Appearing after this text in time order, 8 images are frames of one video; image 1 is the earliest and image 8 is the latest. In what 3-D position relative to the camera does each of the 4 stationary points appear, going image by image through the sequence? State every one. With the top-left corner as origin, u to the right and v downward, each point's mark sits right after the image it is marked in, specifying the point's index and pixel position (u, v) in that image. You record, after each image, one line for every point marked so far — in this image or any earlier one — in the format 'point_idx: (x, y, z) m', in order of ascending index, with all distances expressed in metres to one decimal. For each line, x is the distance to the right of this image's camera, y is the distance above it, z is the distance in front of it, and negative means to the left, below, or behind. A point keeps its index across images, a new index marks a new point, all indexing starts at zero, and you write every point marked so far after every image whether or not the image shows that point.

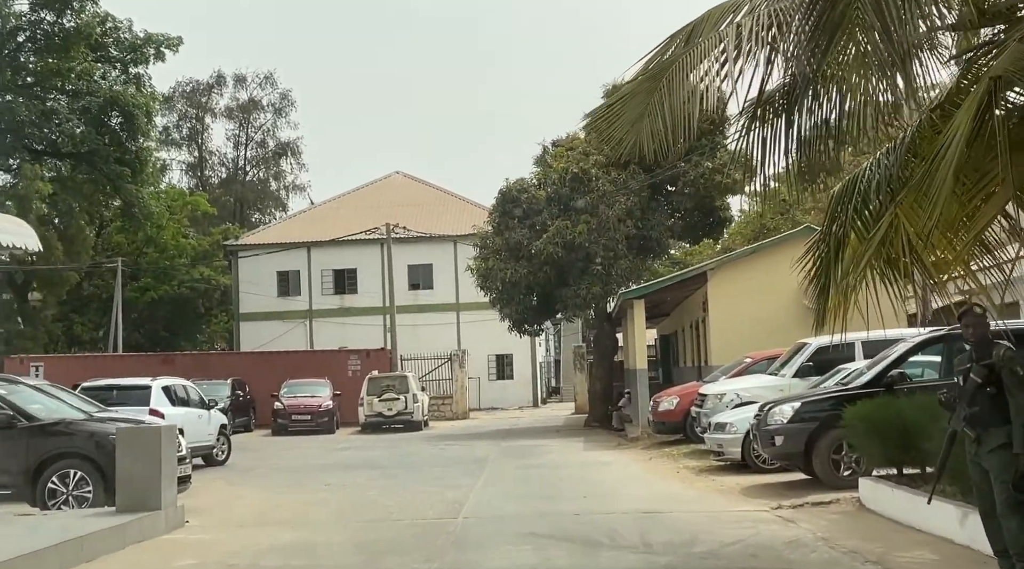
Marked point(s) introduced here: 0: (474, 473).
0: (-0.5, -2.8, +18.0) m
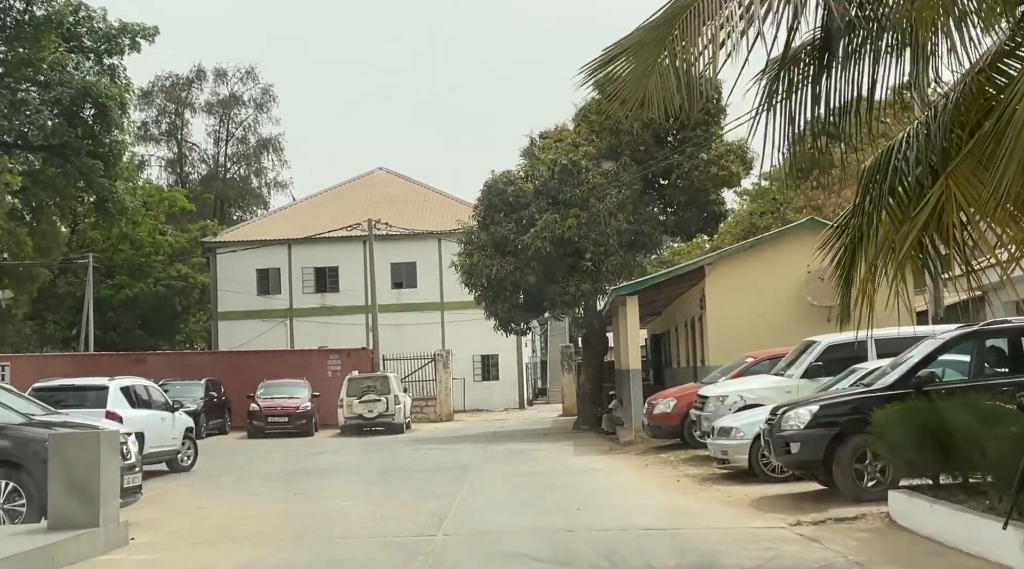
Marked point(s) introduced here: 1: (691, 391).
0: (-0.7, -2.7, +16.7) m
1: (+2.9, -1.7, +19.1) m
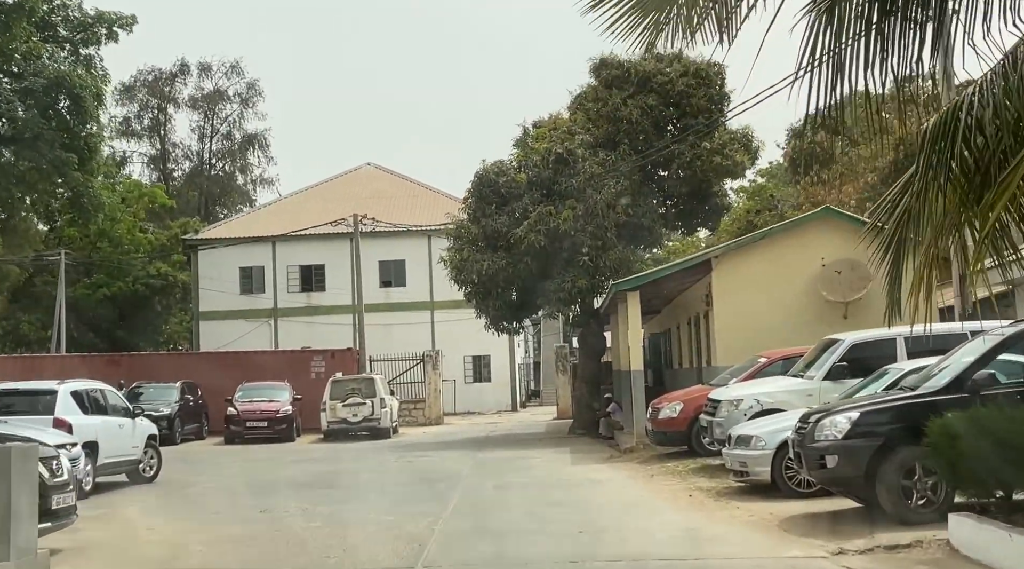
0: (-0.8, -2.6, +15.1) m
1: (+2.8, -1.6, +17.5) m
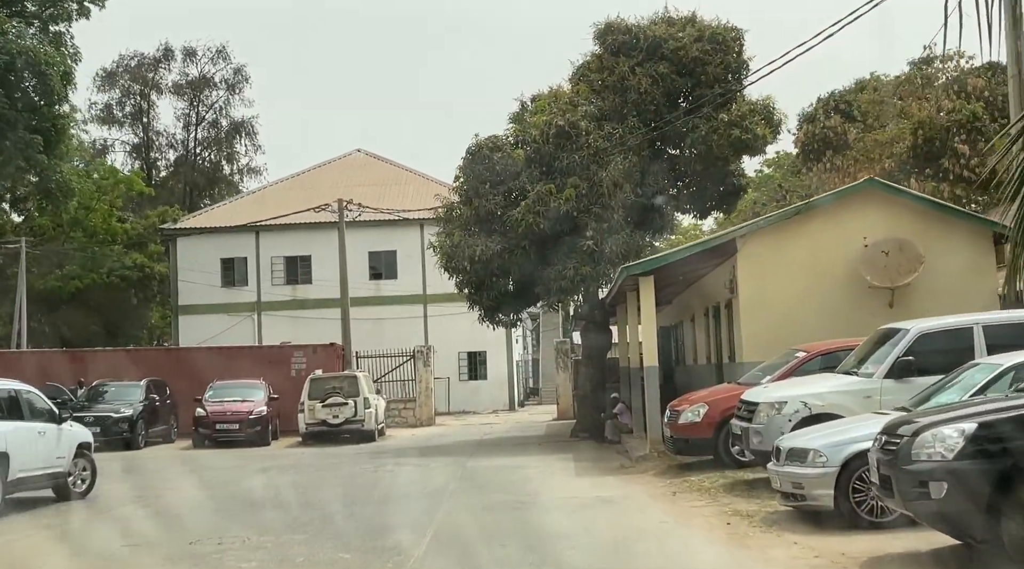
0: (-0.9, -2.4, +12.5) m
1: (+2.7, -1.3, +14.9) m
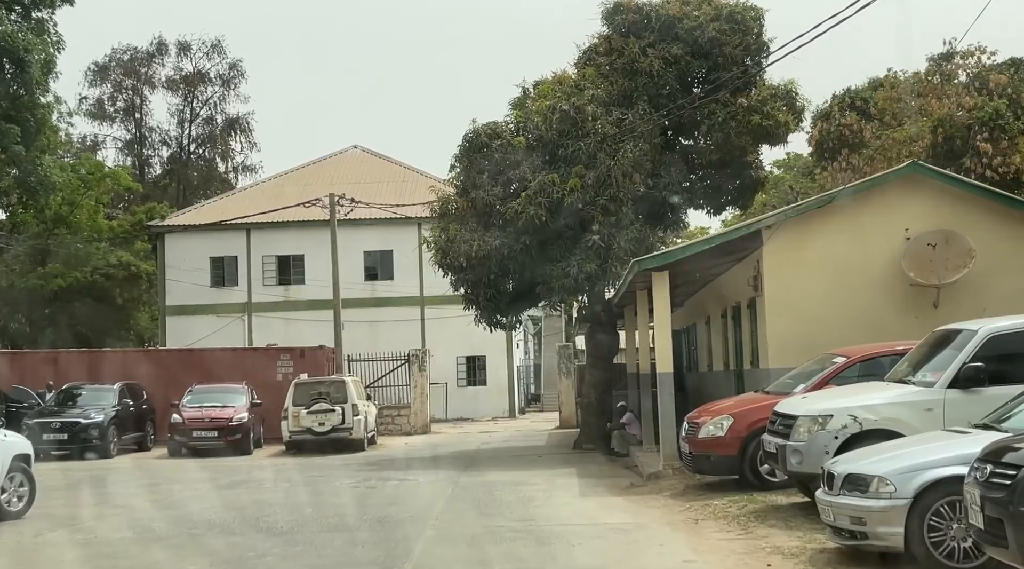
0: (-0.9, -2.3, +10.6) m
1: (+2.6, -1.3, +13.0) m
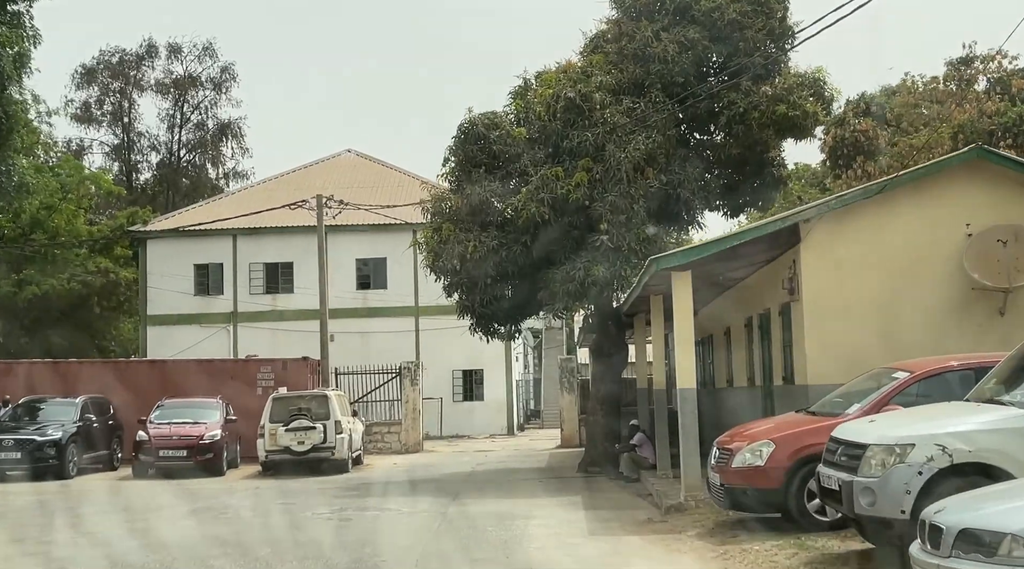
0: (-1.0, -2.2, +8.4) m
1: (+2.6, -1.3, +10.8) m
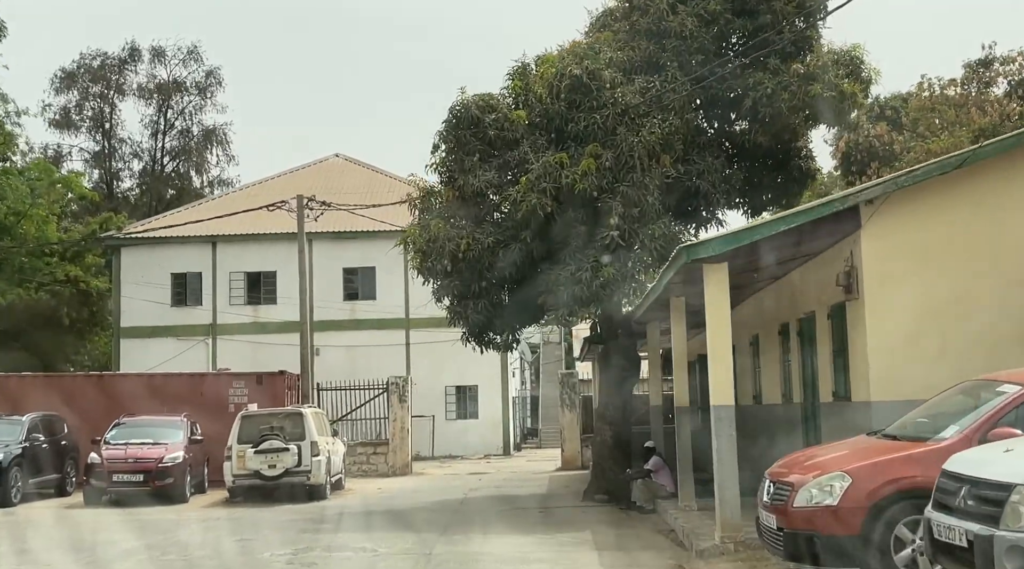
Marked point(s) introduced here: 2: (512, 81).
0: (-1.0, -2.1, +6.0) m
1: (+2.6, -1.2, +8.4) m
2: (0.0, +3.1, +18.9) m
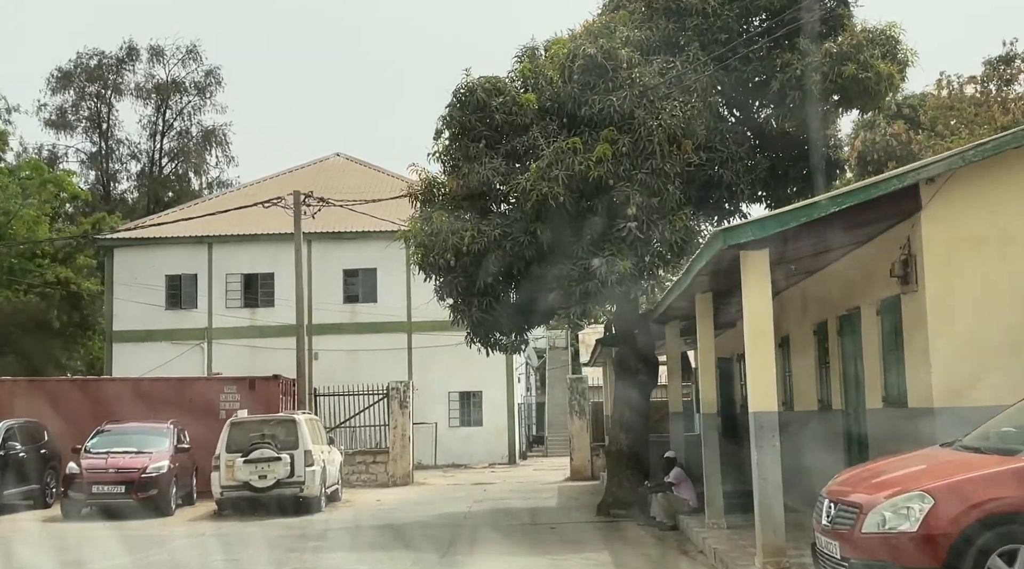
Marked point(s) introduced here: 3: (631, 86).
0: (-0.9, -2.0, +4.6) m
1: (+2.7, -1.1, +7.0) m
2: (+0.1, +3.2, +17.6) m
3: (+1.6, +2.6, +16.4) m
